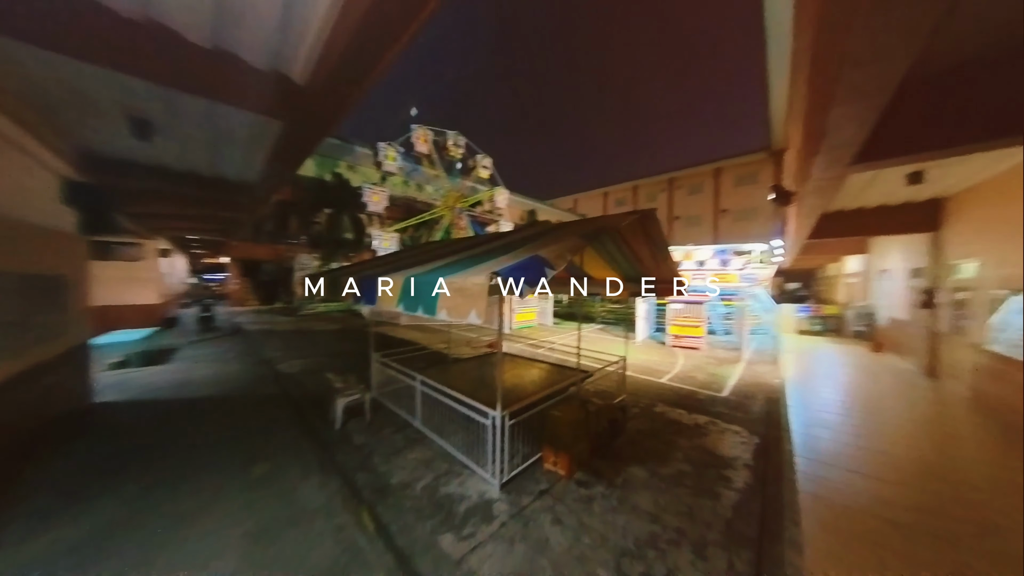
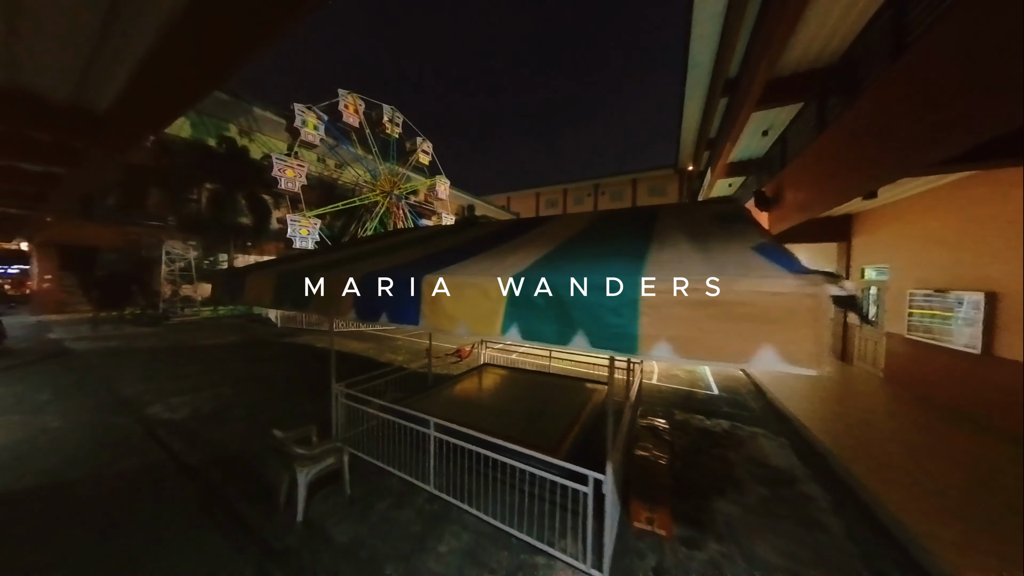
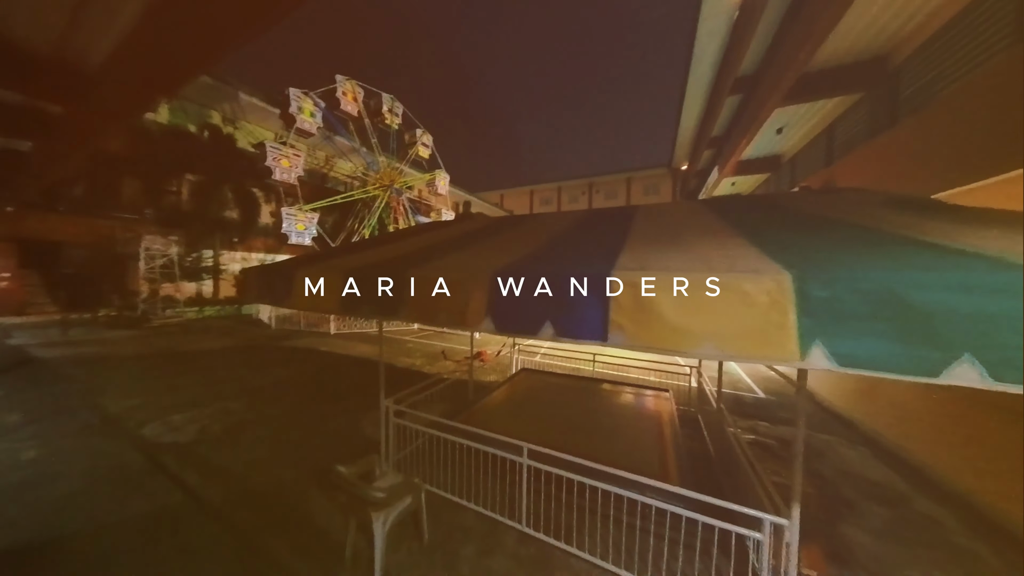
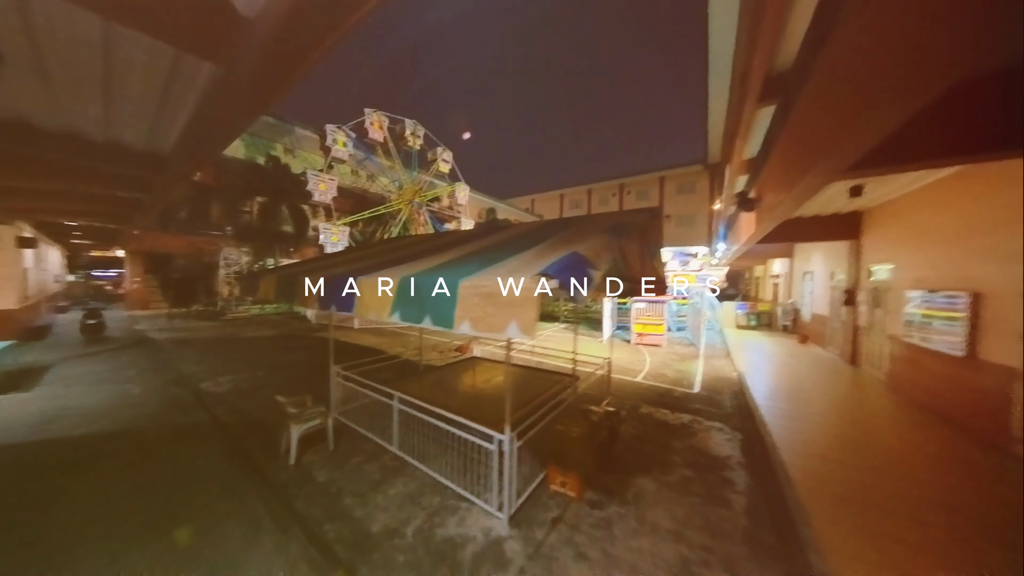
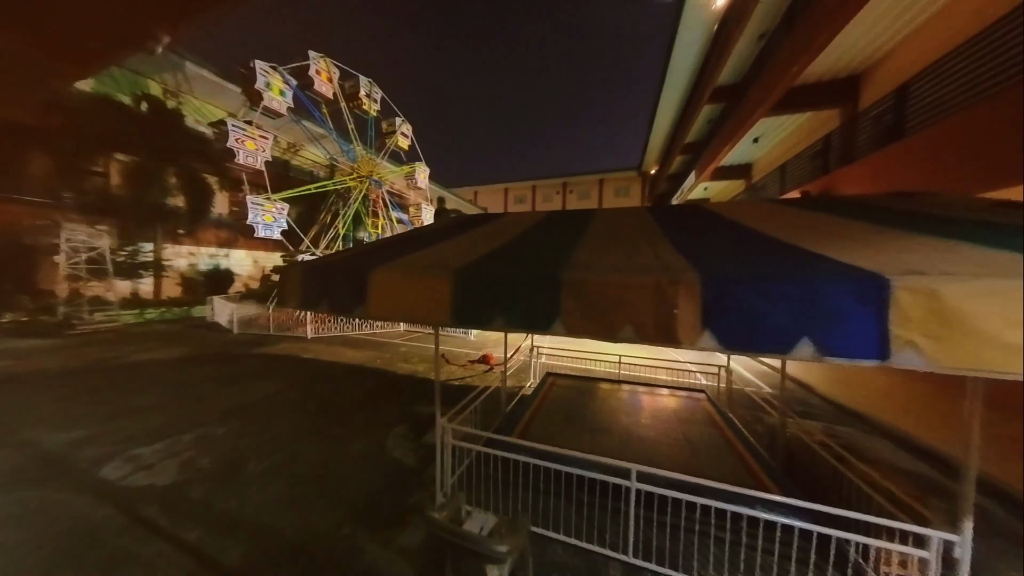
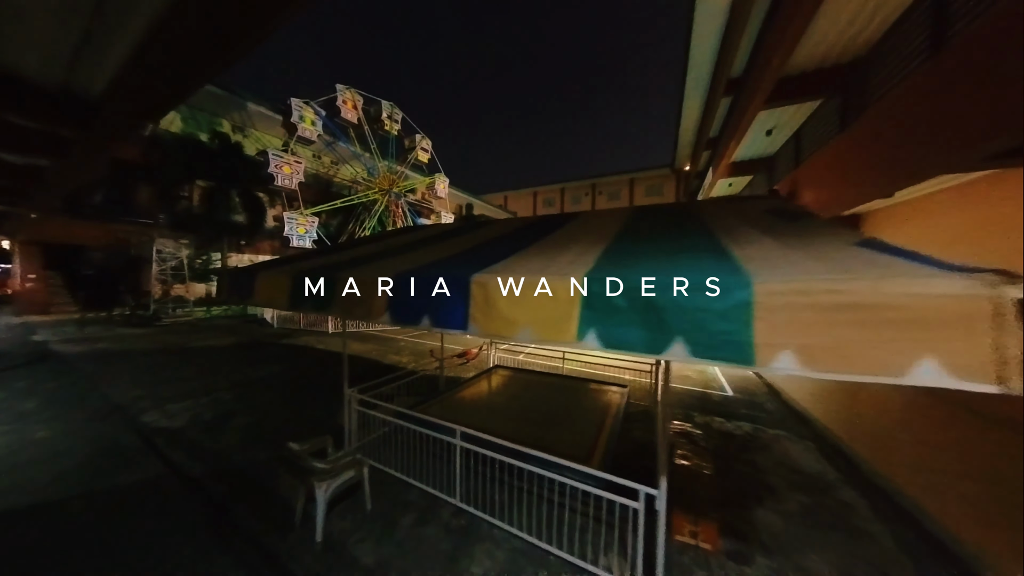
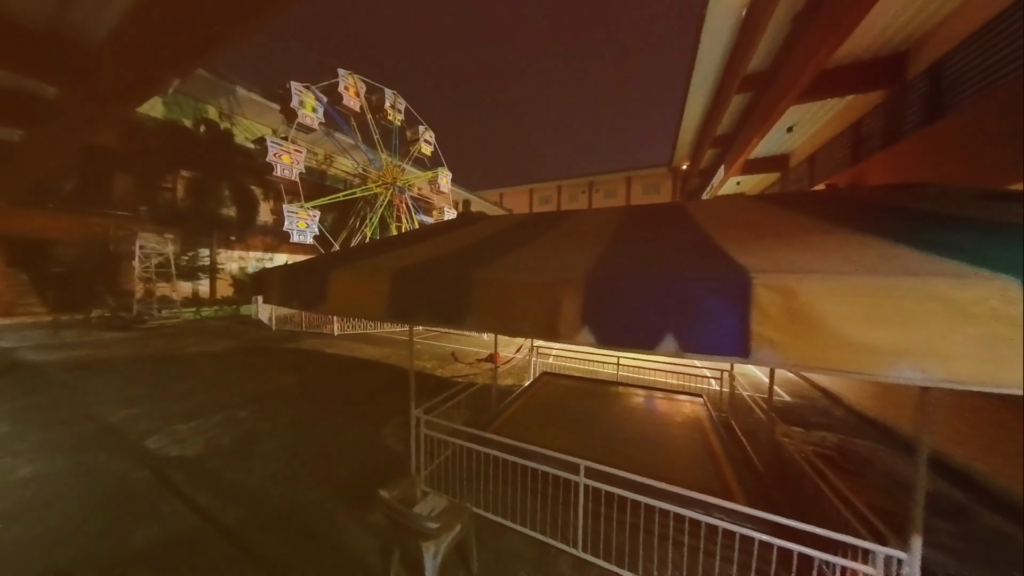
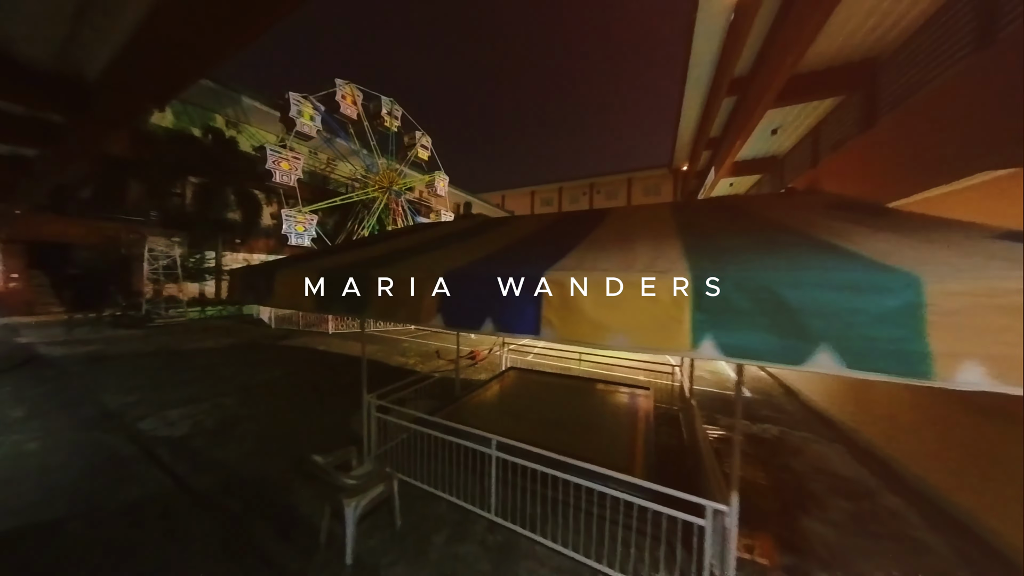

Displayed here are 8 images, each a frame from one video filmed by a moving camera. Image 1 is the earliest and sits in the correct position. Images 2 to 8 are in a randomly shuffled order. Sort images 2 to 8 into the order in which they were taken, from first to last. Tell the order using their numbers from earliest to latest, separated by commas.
4, 2, 6, 8, 3, 7, 5
